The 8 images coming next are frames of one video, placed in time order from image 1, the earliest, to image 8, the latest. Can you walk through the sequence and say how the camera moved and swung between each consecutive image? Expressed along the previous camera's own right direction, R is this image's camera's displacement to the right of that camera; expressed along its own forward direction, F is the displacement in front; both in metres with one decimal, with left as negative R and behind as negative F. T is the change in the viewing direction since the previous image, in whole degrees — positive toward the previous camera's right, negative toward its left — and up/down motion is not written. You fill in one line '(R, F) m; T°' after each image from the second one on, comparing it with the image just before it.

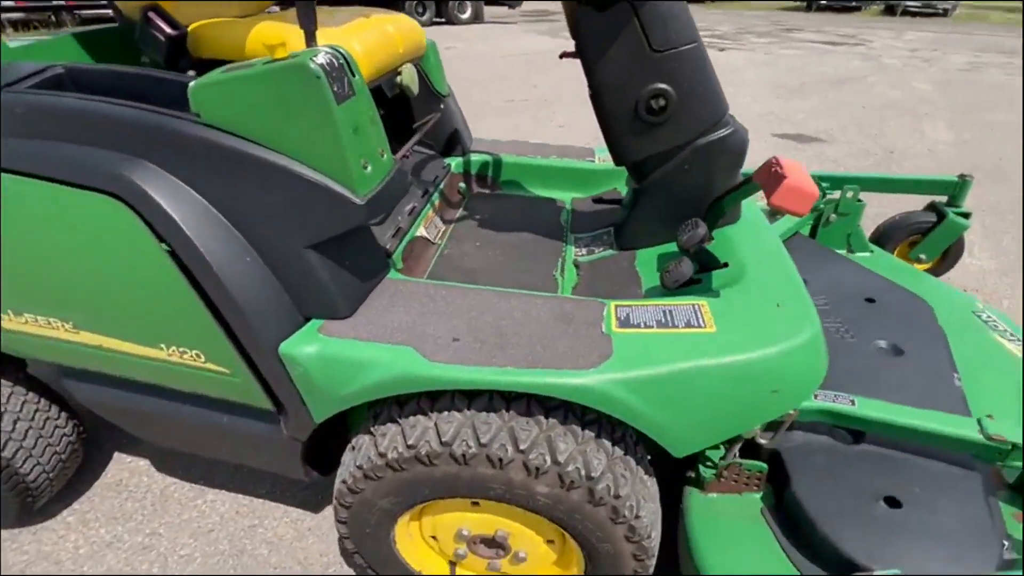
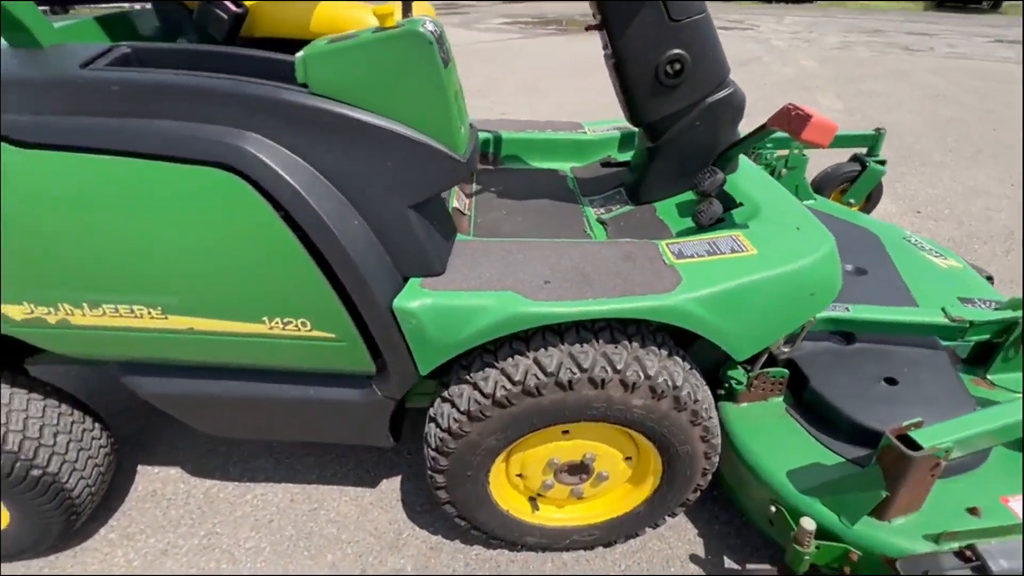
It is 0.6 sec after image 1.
(-0.4, -0.1) m; +8°
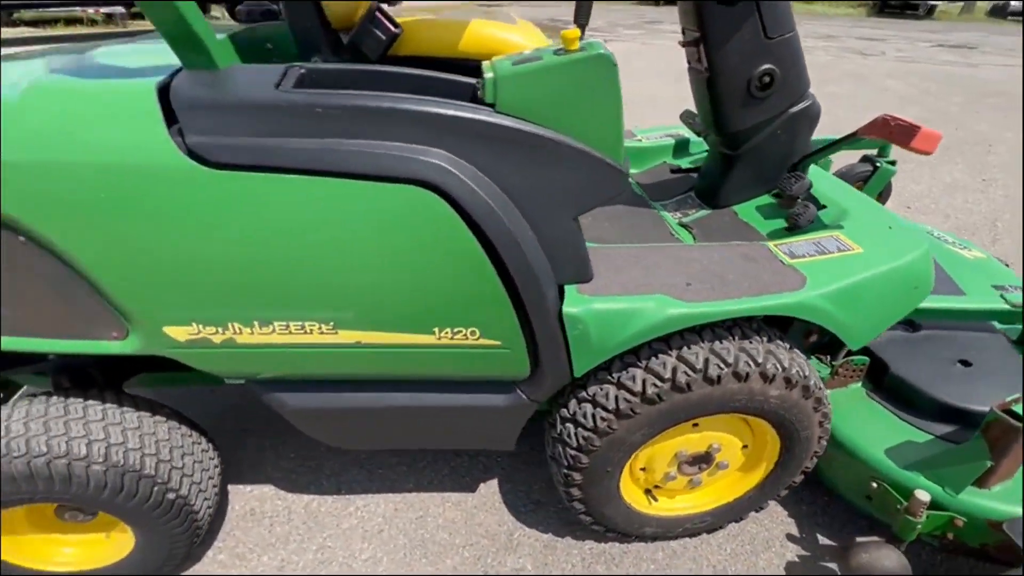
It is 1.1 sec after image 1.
(-0.4, 0.0) m; +4°
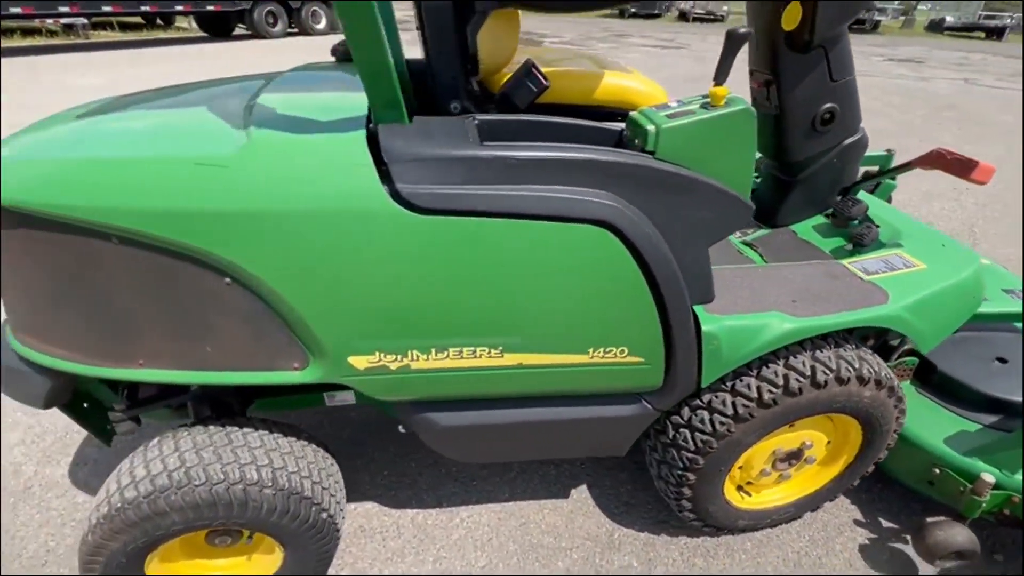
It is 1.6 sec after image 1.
(-0.4, -0.1) m; +4°
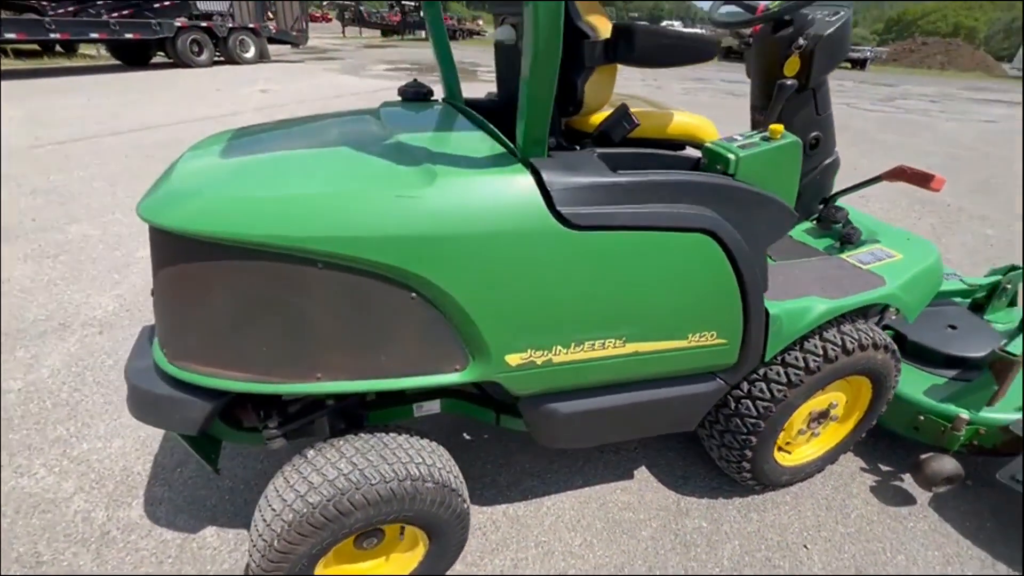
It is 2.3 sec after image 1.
(-0.5, -0.2) m; +8°
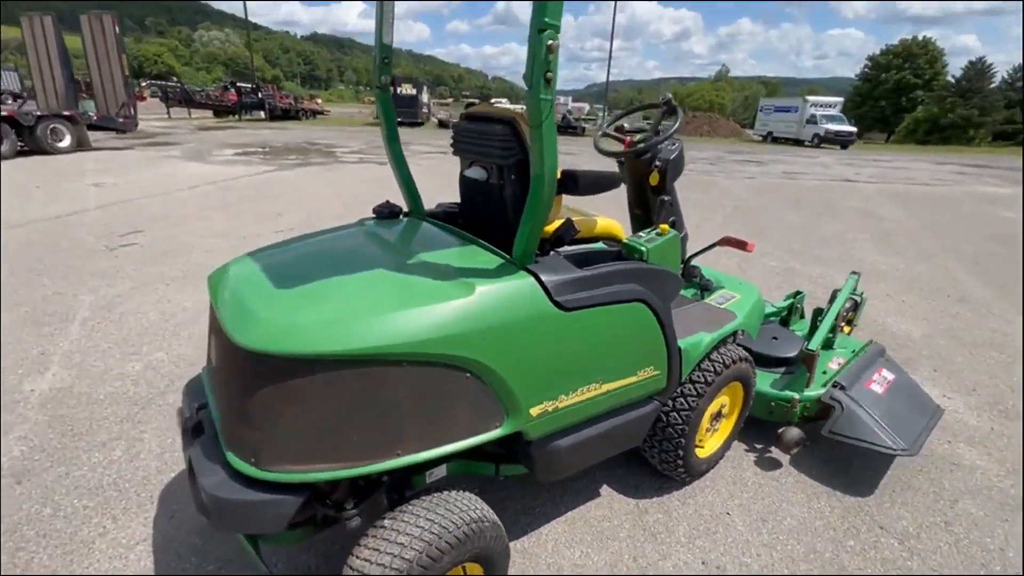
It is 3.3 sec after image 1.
(-0.5, -0.4) m; +17°
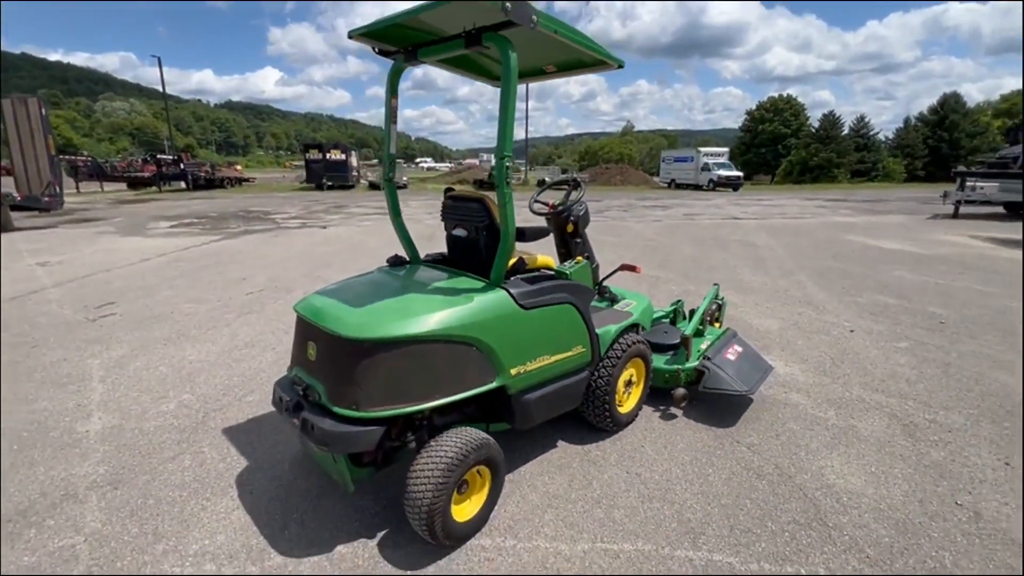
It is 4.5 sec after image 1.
(-0.3, -1.1) m; +8°
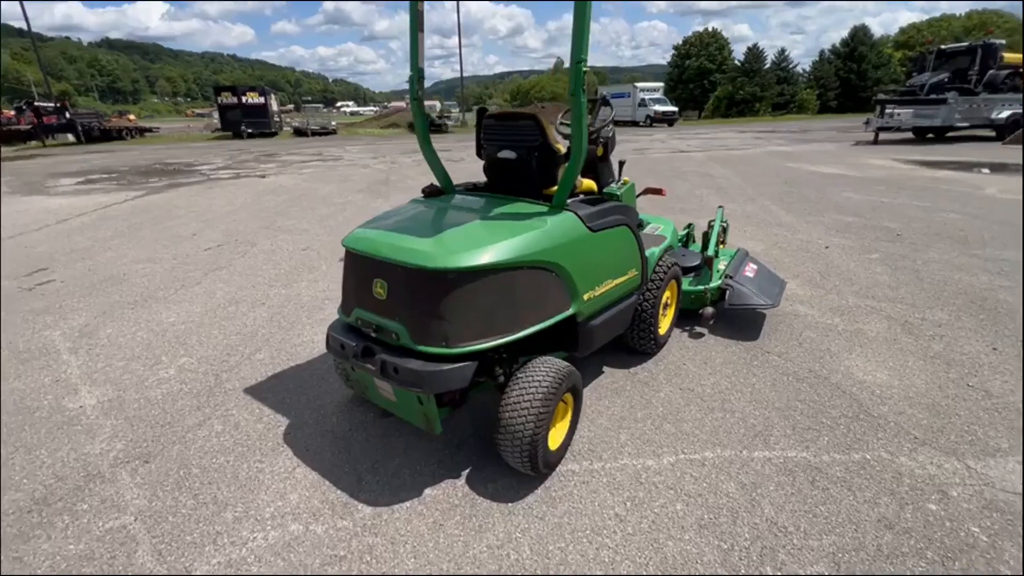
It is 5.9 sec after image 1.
(-0.8, +0.2) m; +7°
